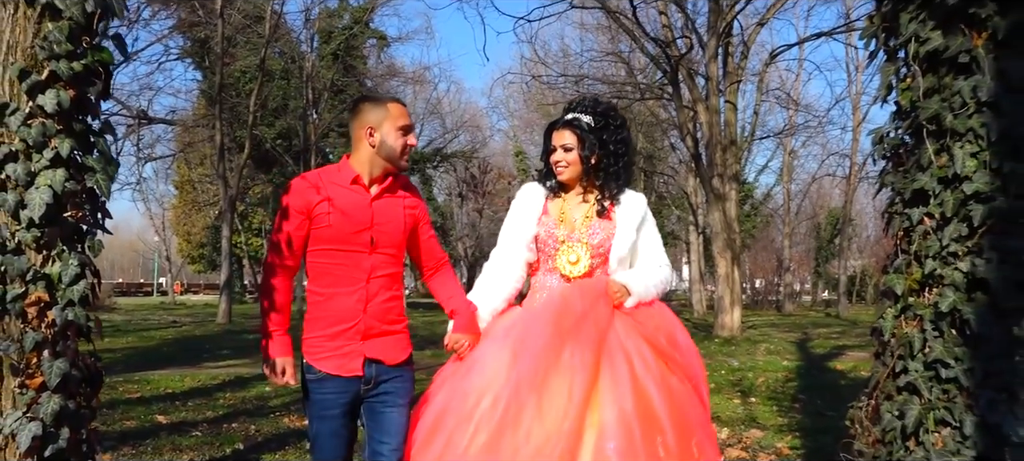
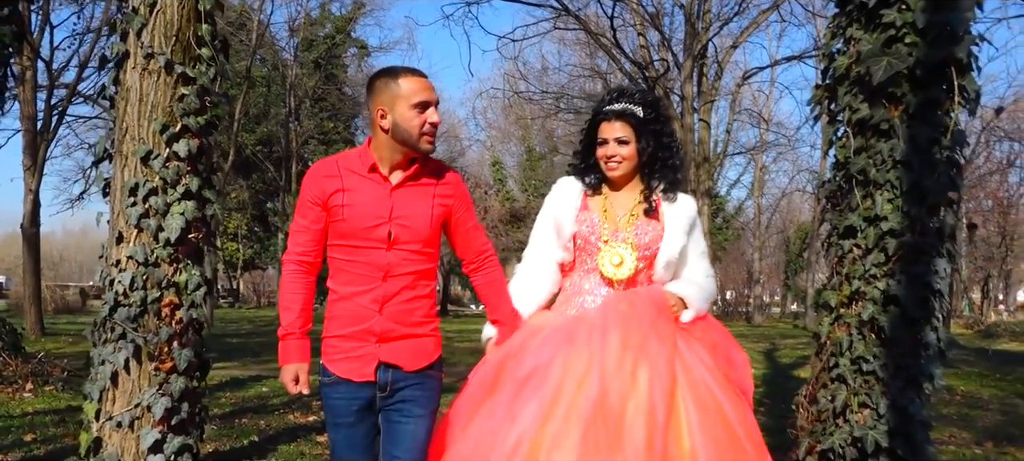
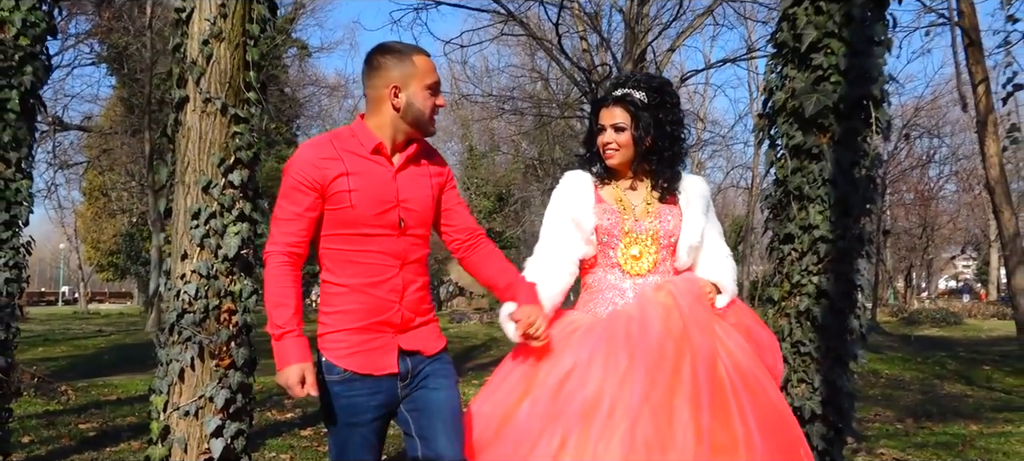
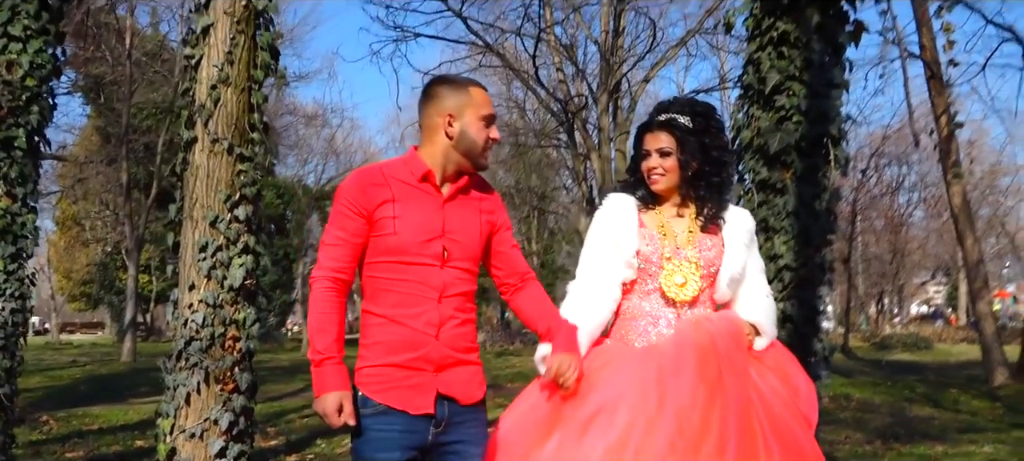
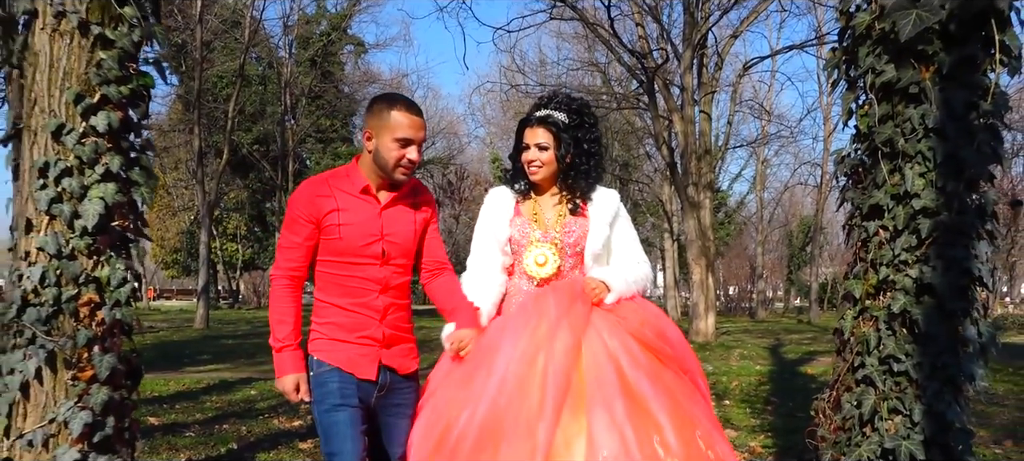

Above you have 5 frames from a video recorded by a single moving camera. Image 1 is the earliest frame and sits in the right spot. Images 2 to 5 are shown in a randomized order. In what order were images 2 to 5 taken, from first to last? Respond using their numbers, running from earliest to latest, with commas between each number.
5, 2, 3, 4
